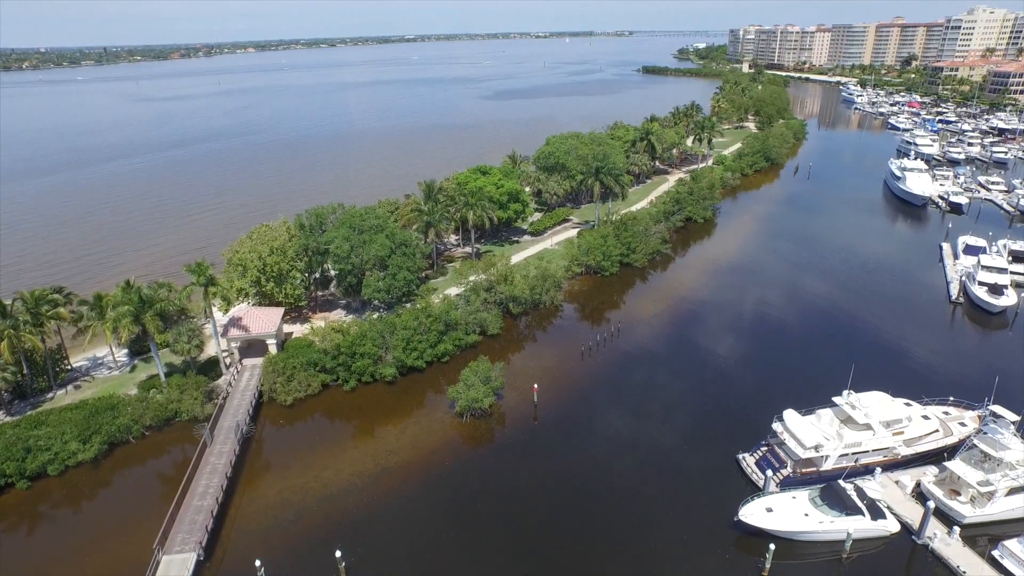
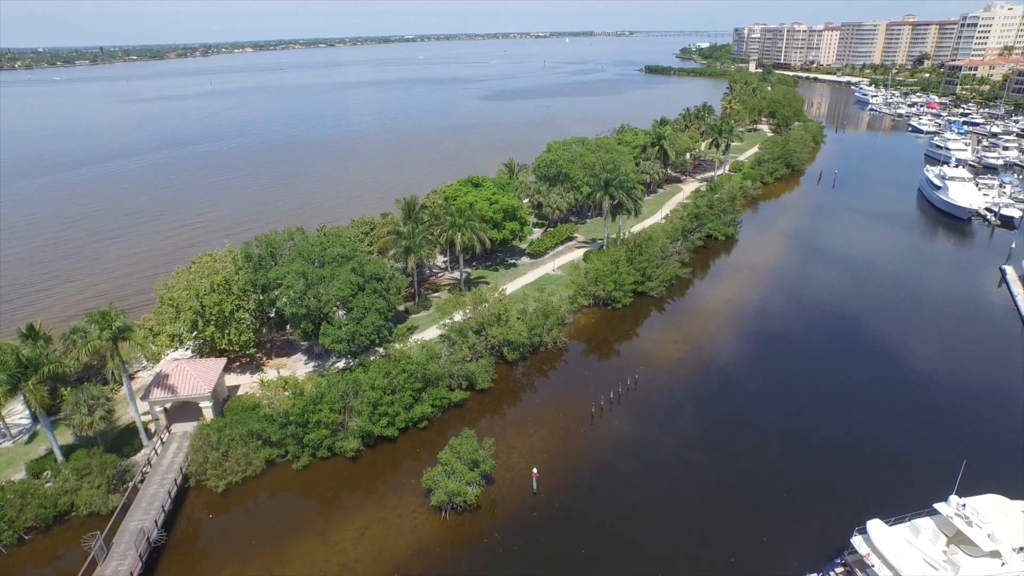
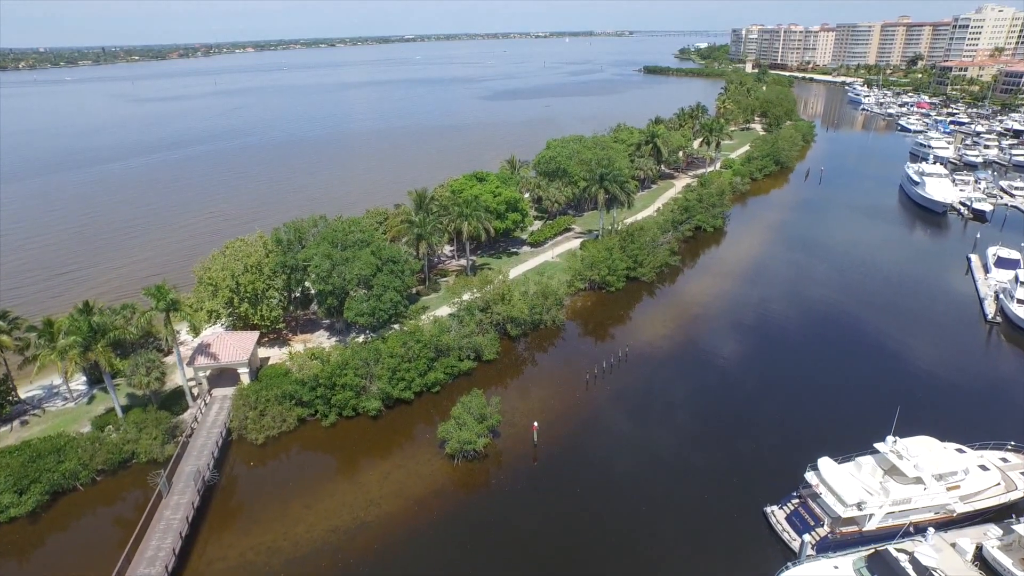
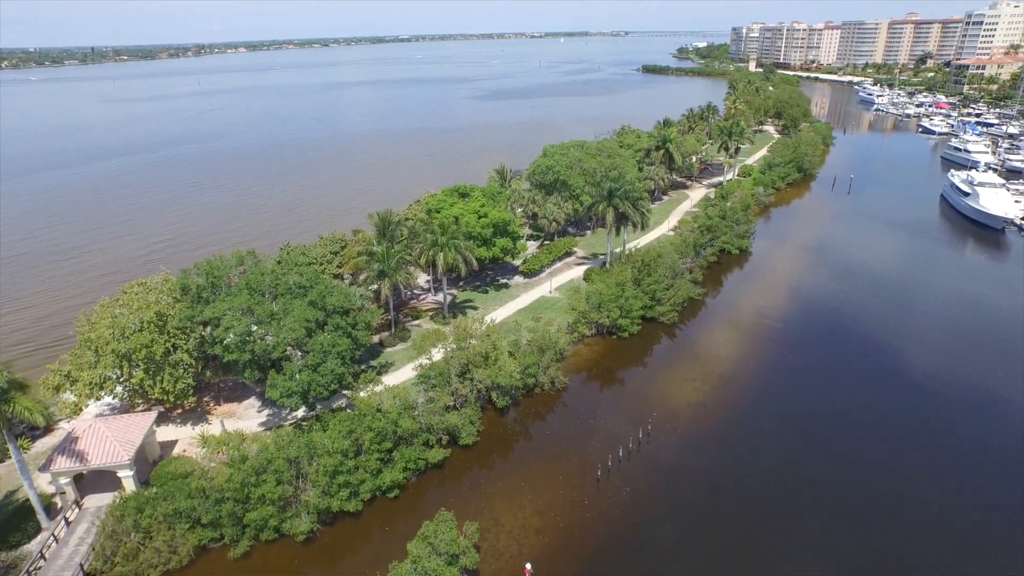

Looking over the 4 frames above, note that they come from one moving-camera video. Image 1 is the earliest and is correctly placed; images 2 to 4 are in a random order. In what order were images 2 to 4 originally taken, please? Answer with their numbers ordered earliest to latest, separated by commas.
3, 2, 4
